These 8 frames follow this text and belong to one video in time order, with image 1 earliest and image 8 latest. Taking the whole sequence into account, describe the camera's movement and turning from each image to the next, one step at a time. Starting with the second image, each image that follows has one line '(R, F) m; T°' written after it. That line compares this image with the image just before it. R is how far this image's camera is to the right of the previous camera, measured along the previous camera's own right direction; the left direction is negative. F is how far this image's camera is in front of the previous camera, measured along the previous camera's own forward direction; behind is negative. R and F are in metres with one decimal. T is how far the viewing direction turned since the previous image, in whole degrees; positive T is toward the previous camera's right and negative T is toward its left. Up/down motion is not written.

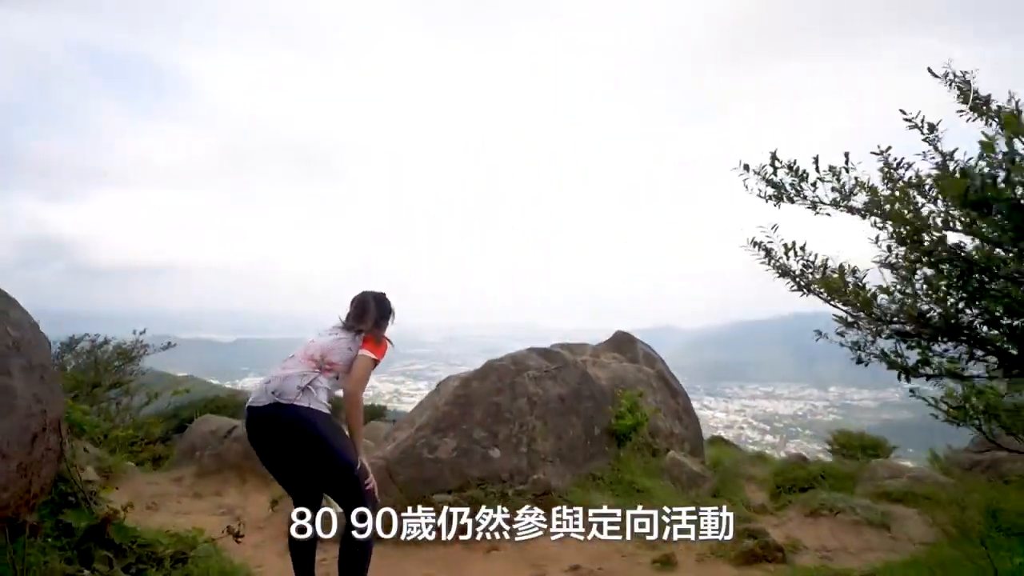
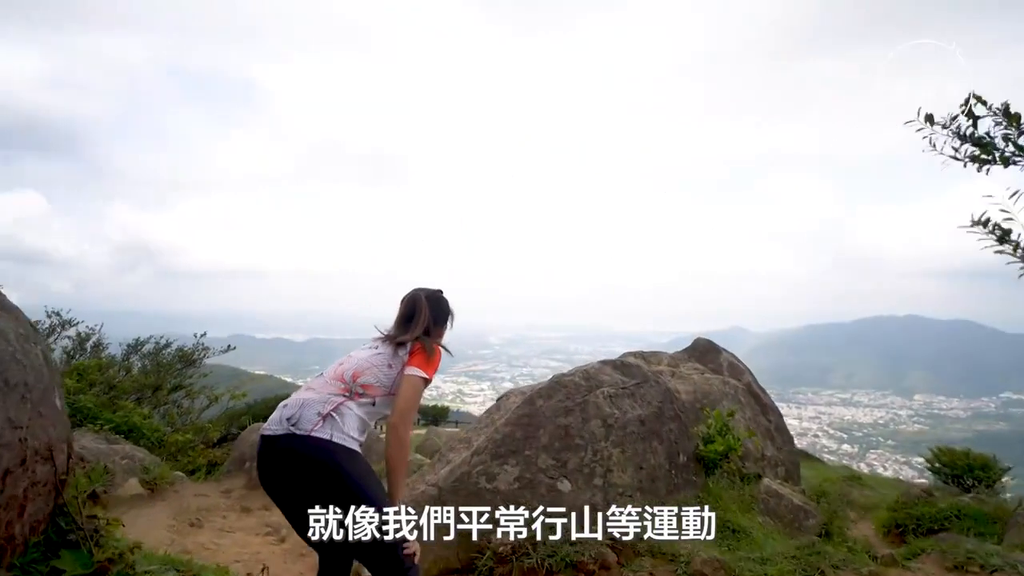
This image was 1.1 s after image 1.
(0.0, +0.9) m; -5°
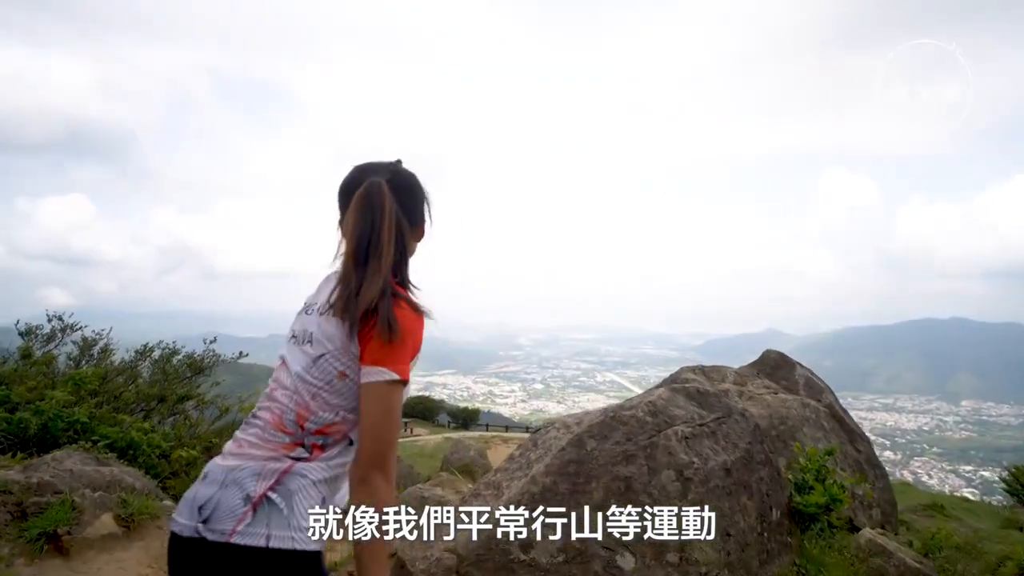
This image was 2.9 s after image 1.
(-0.1, +1.3) m; -2°
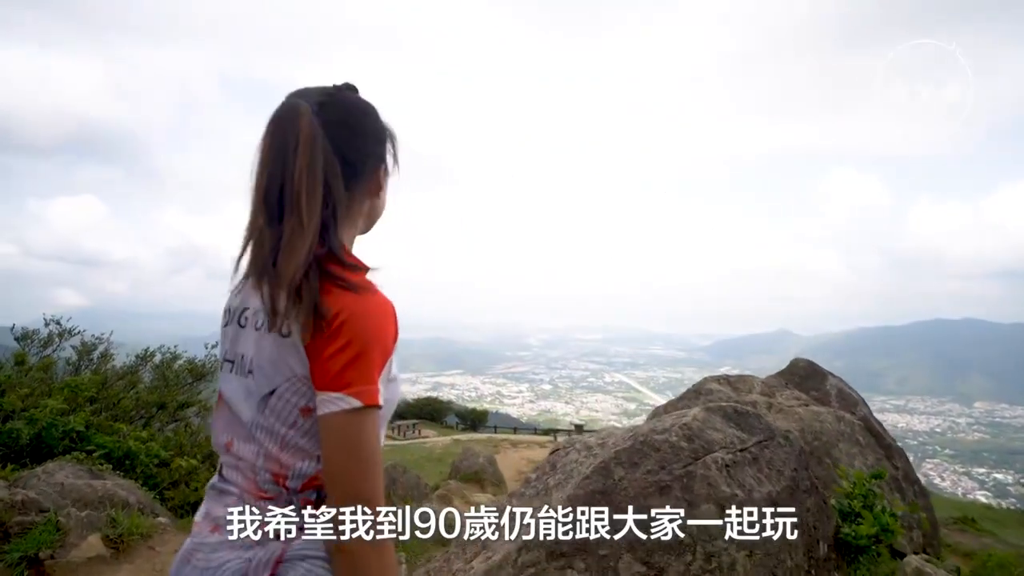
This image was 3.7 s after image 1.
(-0.1, +0.5) m; -1°
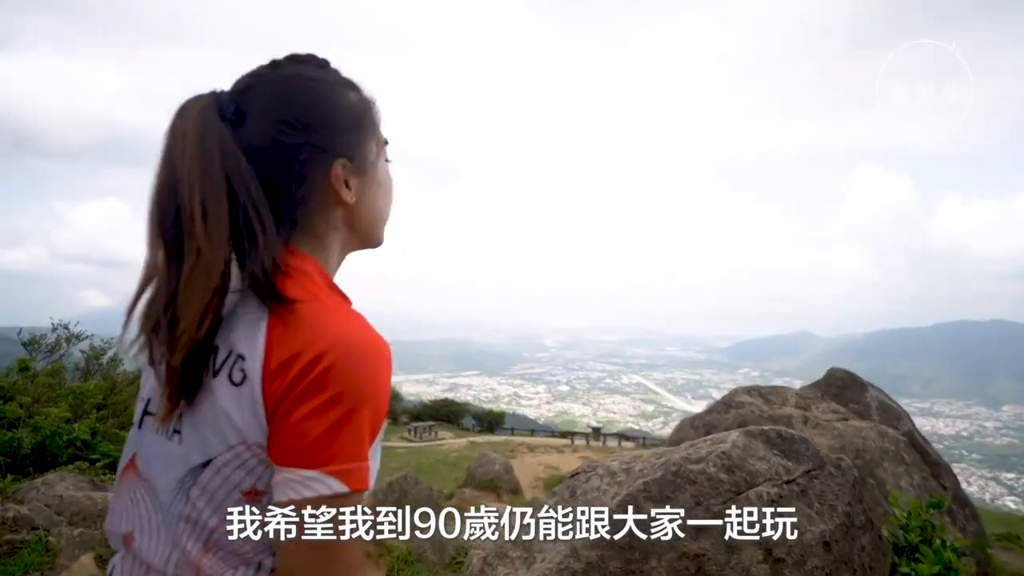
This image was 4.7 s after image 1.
(0.0, +0.4) m; -1°
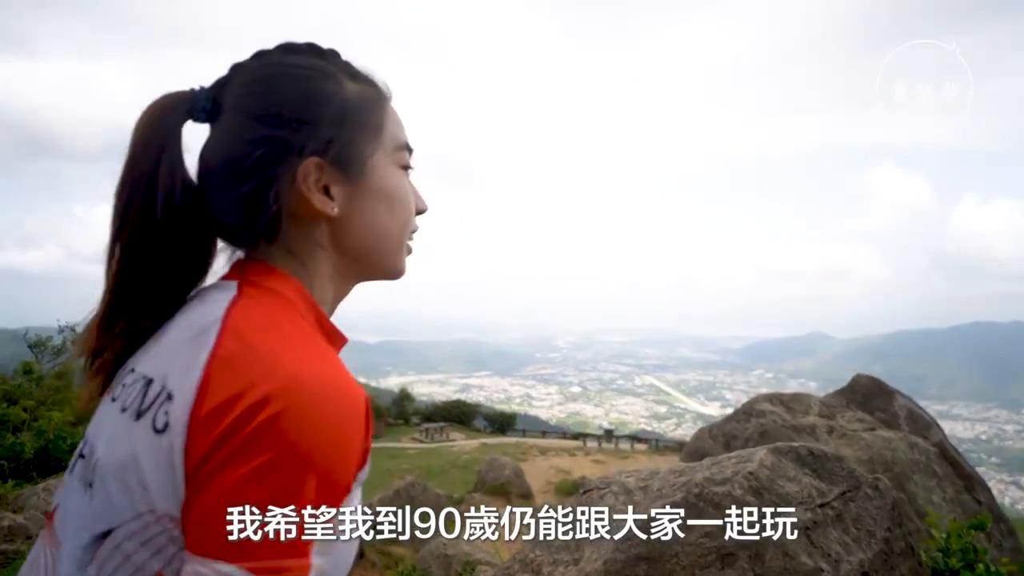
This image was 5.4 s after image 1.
(0.0, +0.3) m; -1°
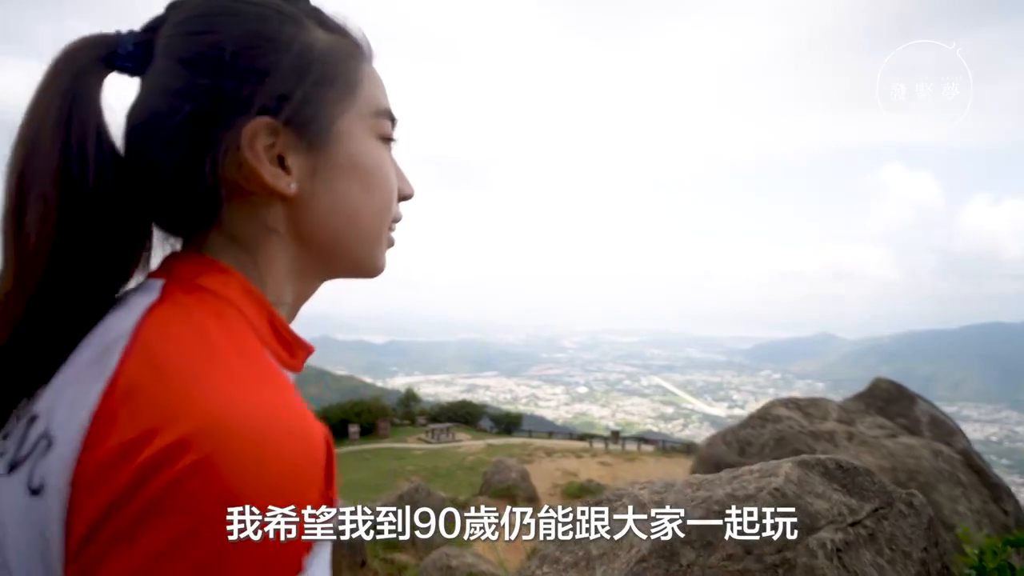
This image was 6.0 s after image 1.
(0.0, +0.2) m; 0°
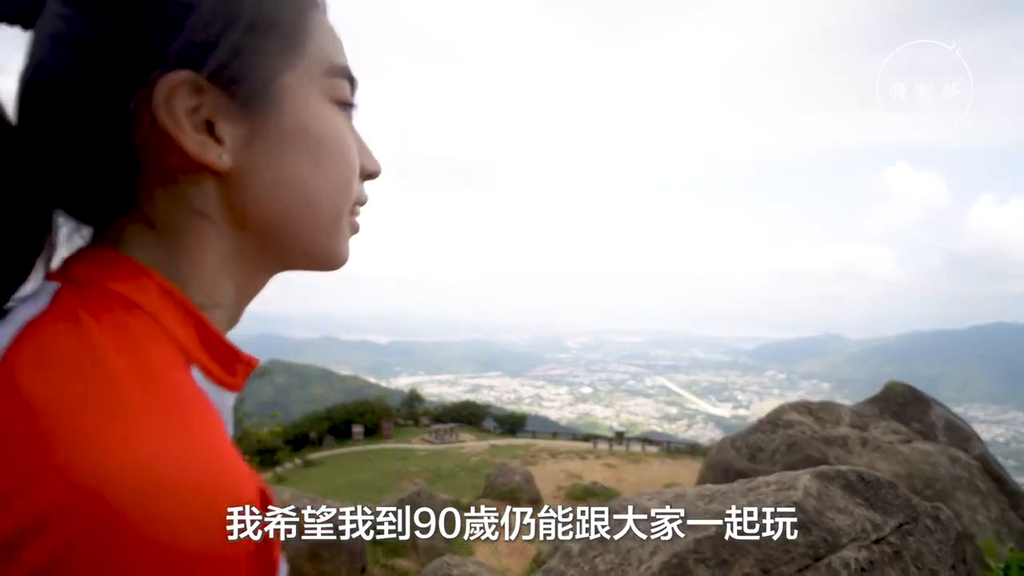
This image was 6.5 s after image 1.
(0.0, +0.2) m; 0°
